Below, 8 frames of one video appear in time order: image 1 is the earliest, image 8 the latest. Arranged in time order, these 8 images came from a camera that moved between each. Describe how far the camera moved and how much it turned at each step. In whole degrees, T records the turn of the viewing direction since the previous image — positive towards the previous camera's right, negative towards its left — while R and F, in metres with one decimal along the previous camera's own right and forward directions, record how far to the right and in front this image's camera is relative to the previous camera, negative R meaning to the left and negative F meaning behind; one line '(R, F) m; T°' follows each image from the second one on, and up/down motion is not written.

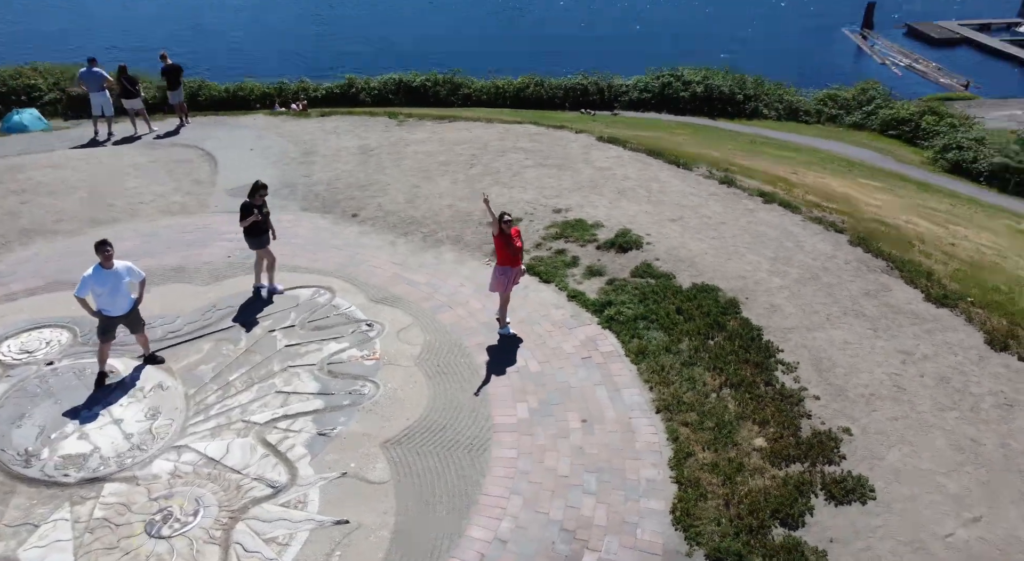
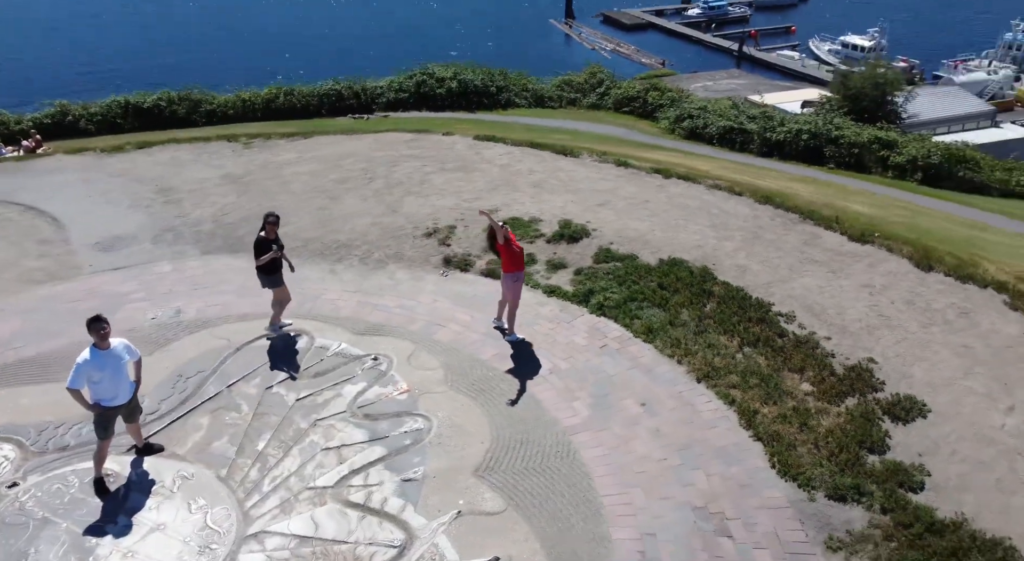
(-2.8, +0.6) m; +16°
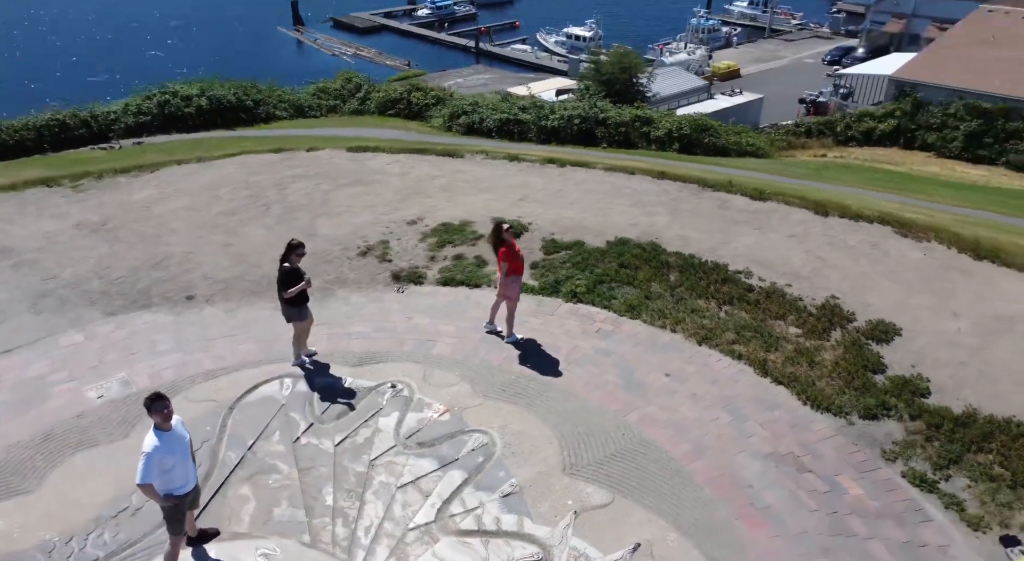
(-2.6, +0.4) m; +16°
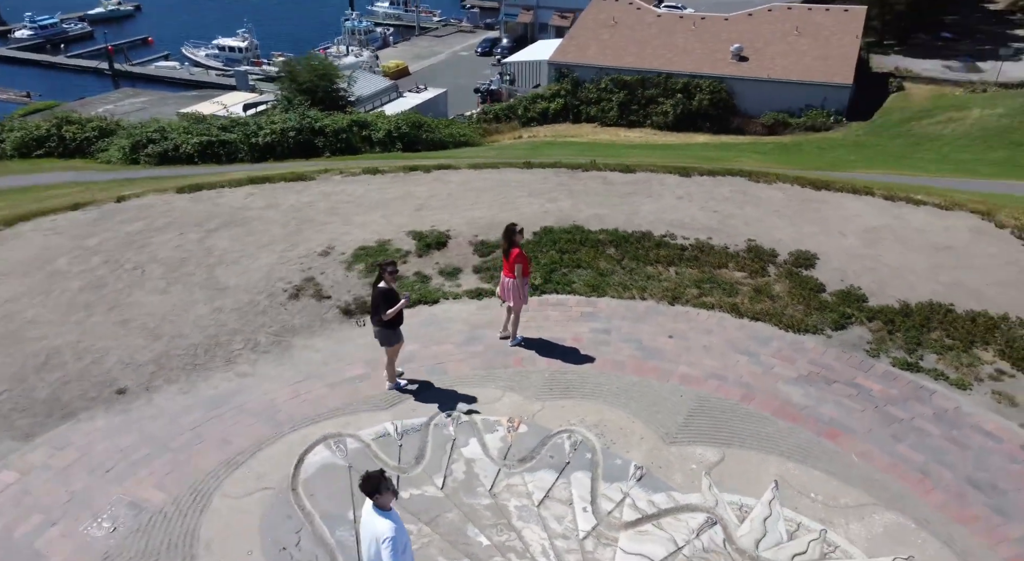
(-3.4, +0.7) m; +21°
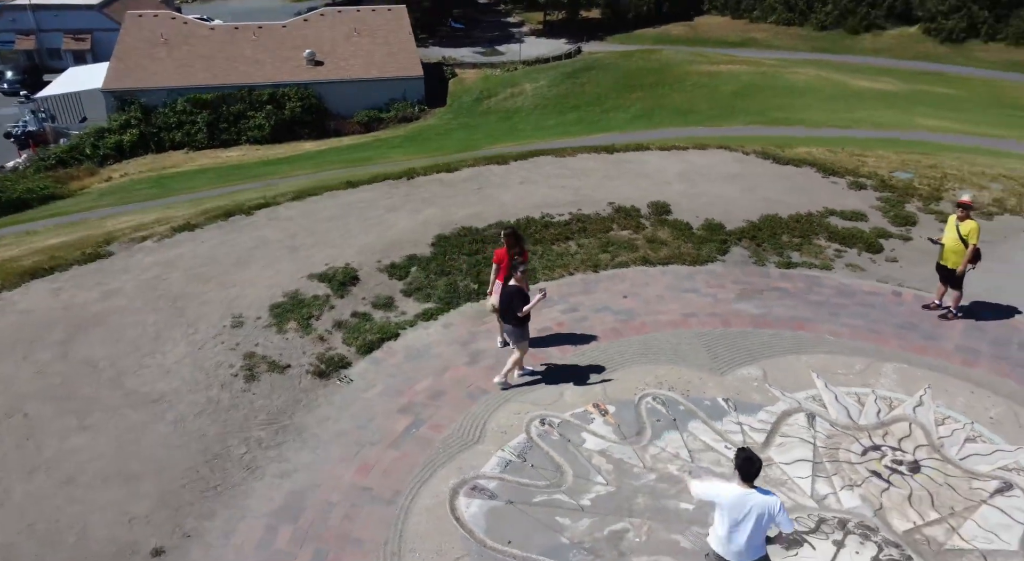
(-4.3, +1.1) m; +28°
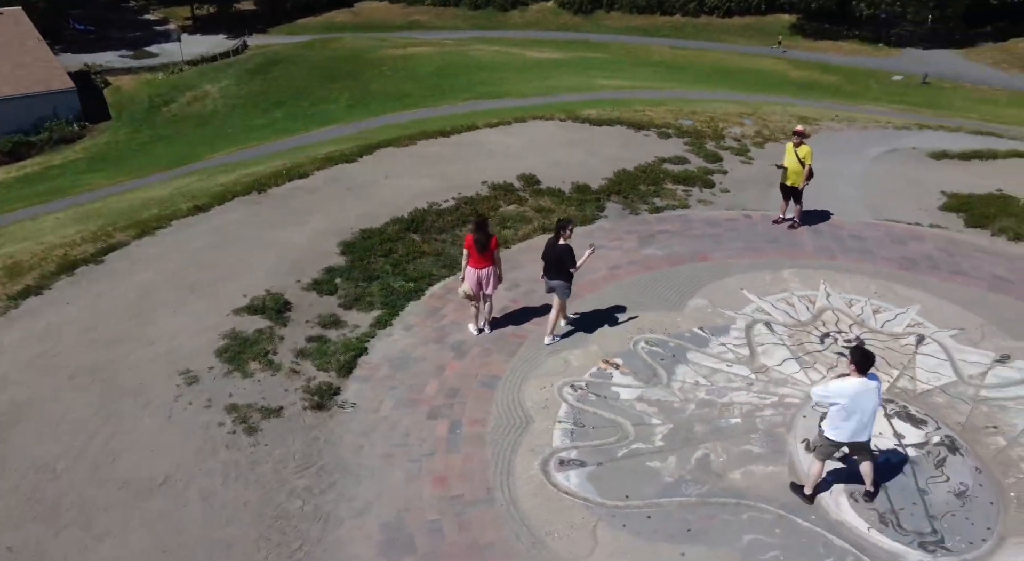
(-3.0, +0.4) m; +21°
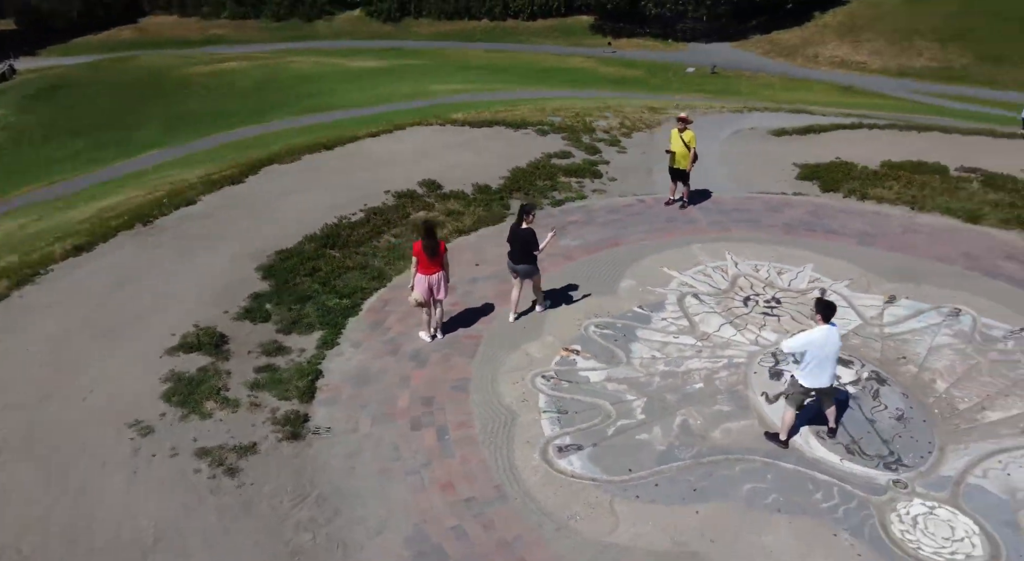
(-1.3, 0.0) m; +12°
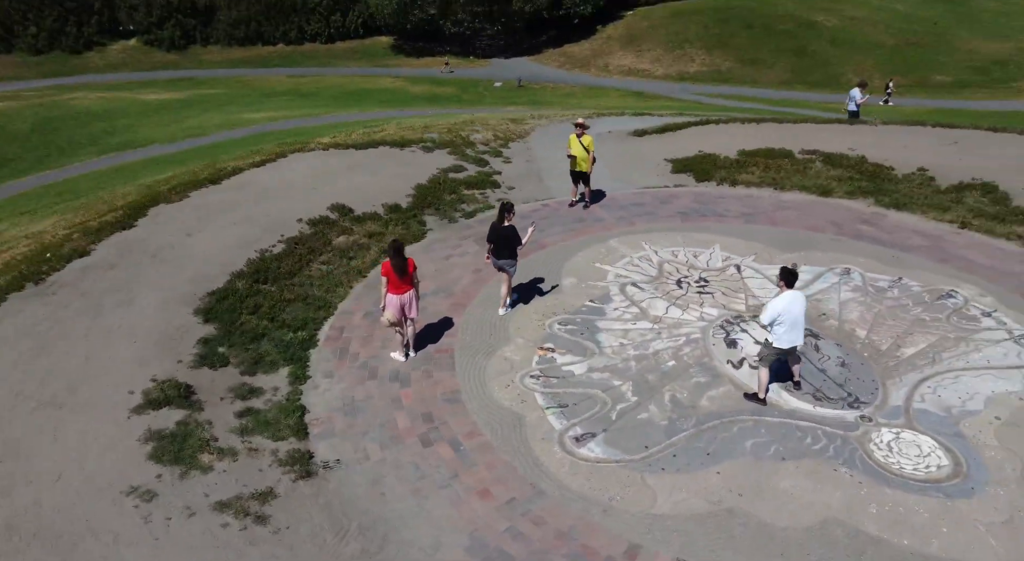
(-1.7, -0.2) m; +13°
